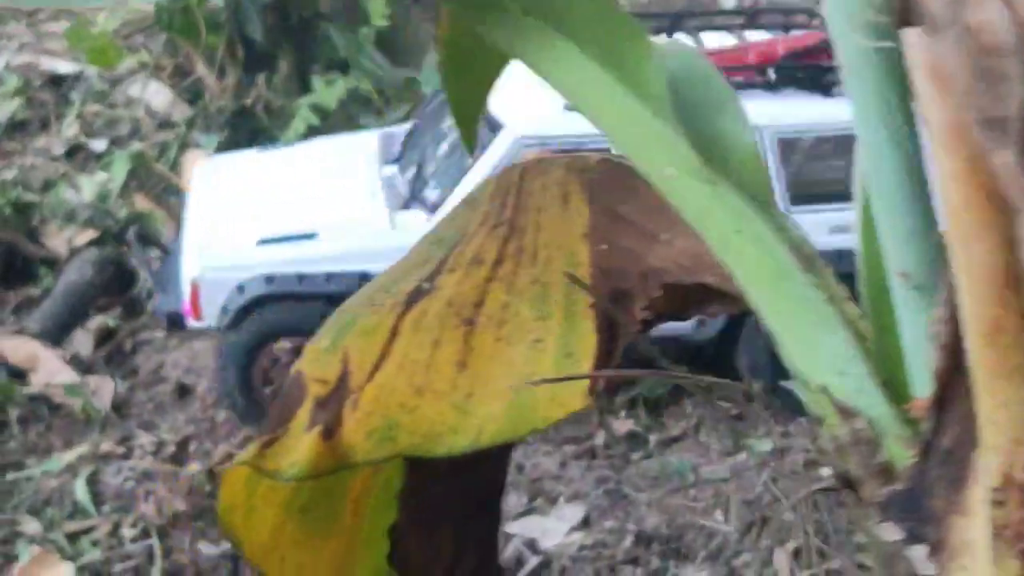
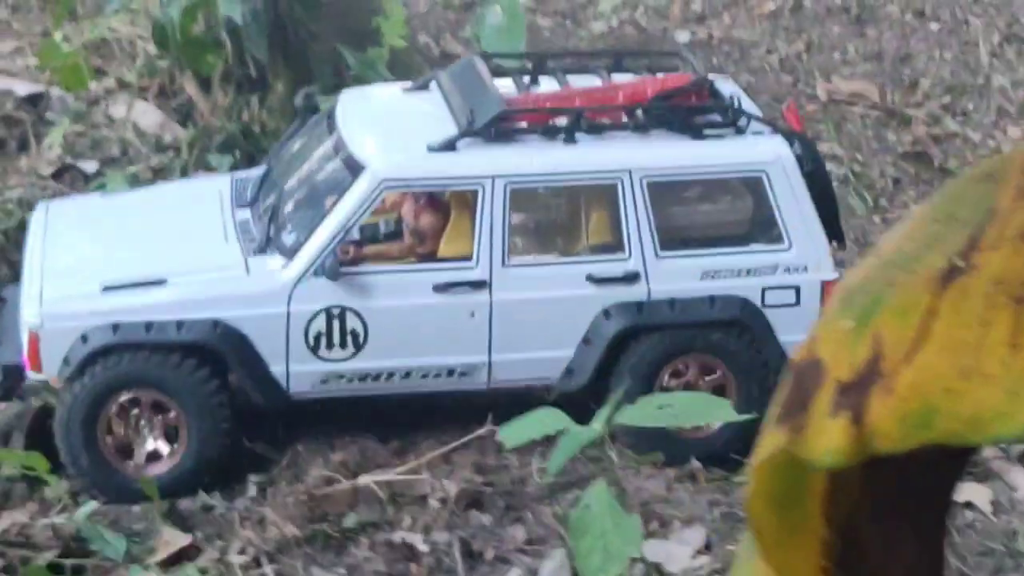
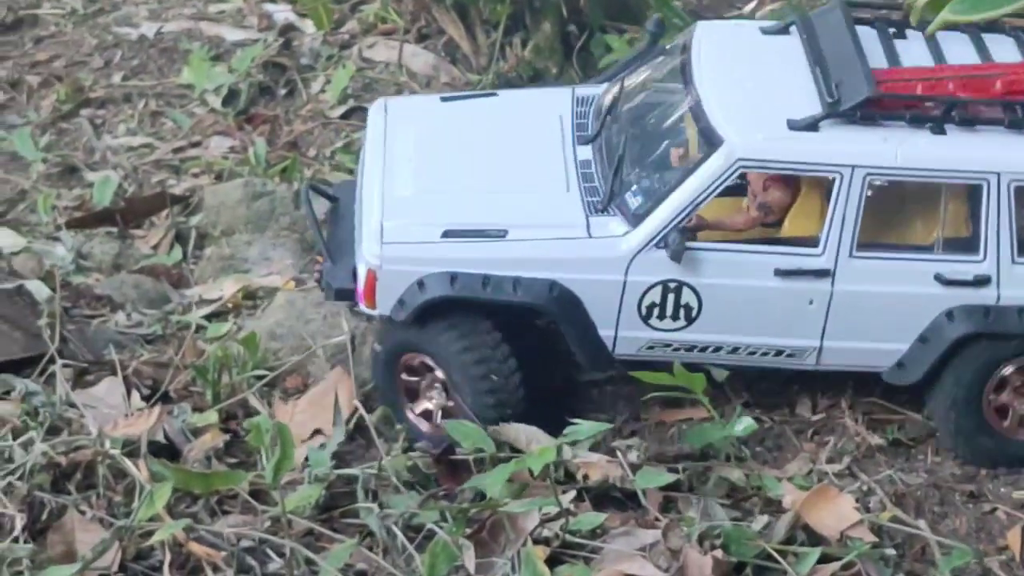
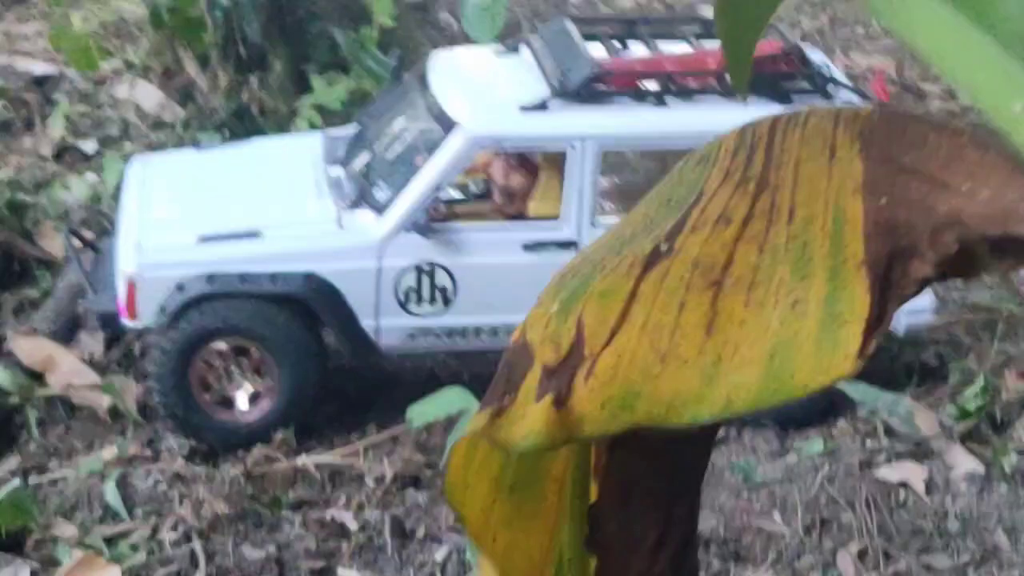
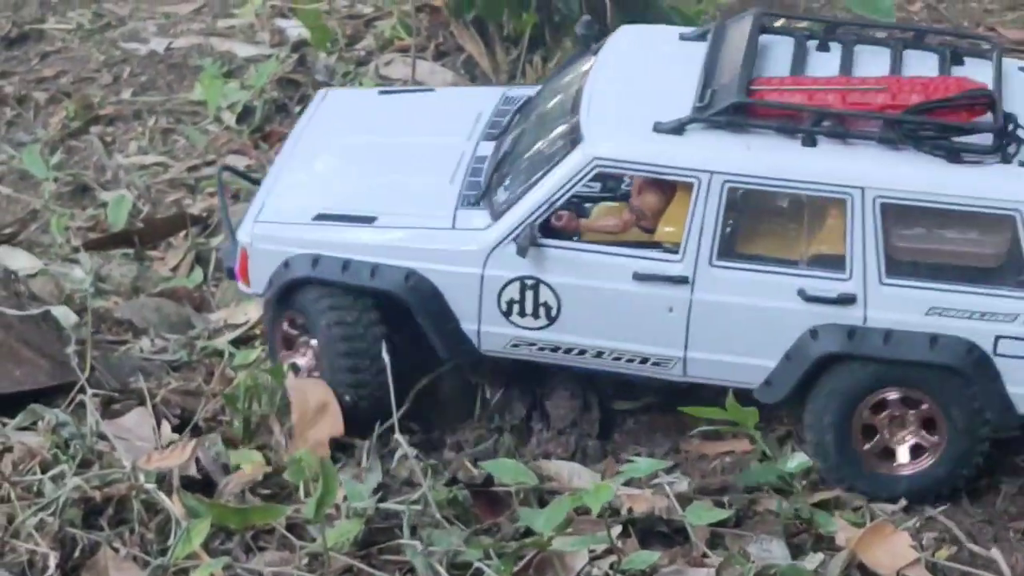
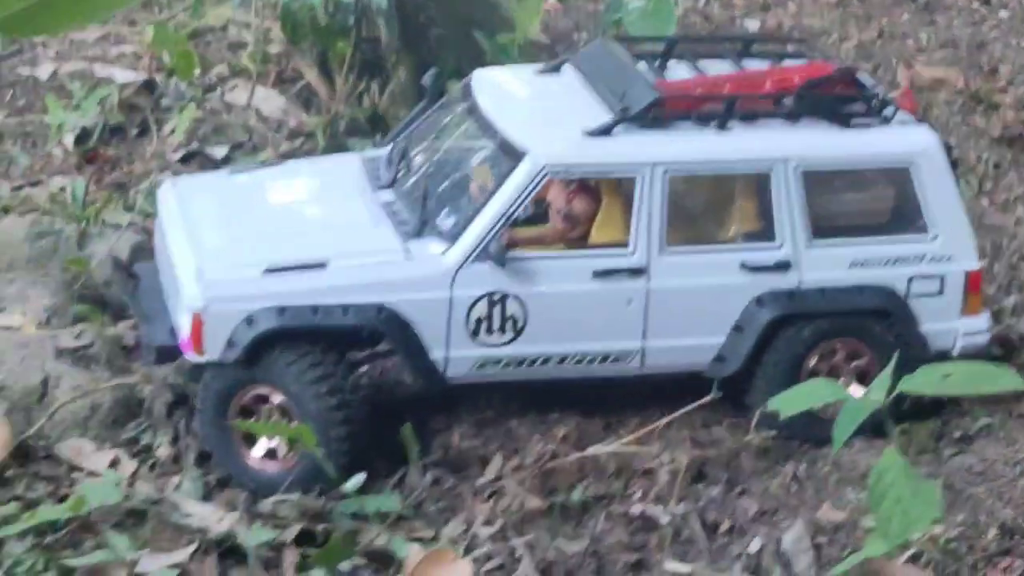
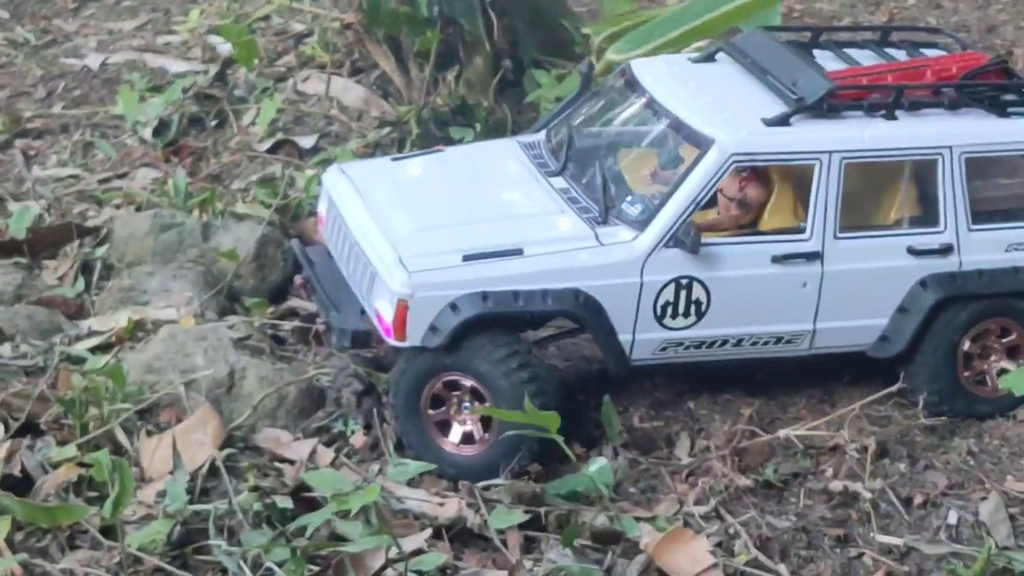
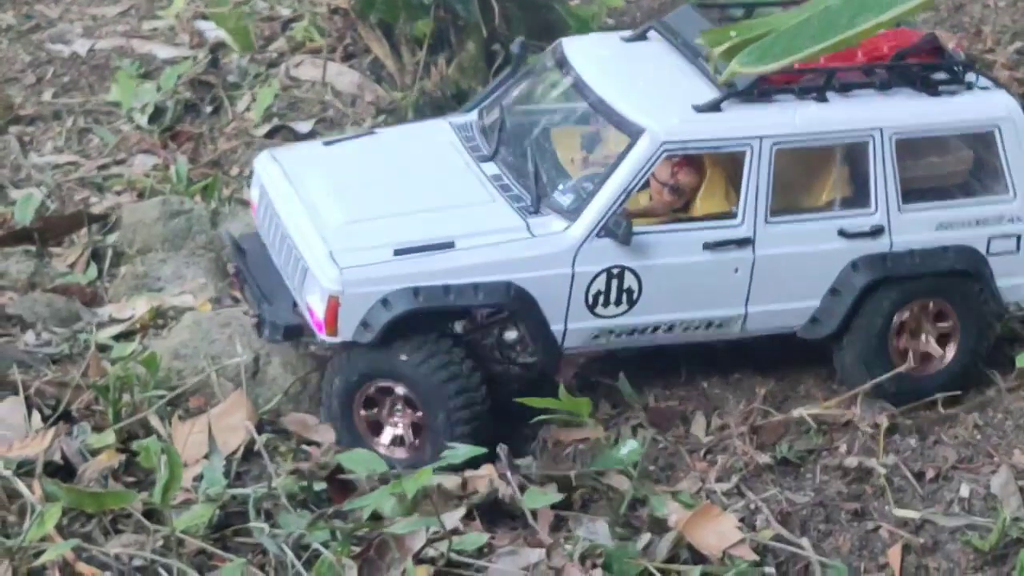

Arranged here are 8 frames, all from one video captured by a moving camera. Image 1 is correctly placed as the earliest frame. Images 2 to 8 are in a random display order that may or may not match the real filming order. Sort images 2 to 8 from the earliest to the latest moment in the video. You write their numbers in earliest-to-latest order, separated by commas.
4, 2, 6, 7, 8, 3, 5
